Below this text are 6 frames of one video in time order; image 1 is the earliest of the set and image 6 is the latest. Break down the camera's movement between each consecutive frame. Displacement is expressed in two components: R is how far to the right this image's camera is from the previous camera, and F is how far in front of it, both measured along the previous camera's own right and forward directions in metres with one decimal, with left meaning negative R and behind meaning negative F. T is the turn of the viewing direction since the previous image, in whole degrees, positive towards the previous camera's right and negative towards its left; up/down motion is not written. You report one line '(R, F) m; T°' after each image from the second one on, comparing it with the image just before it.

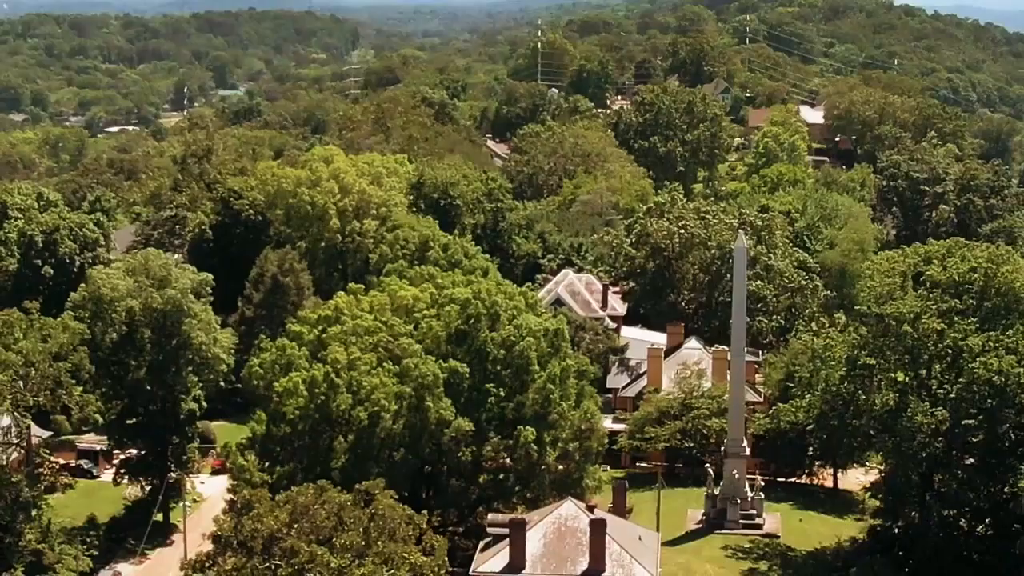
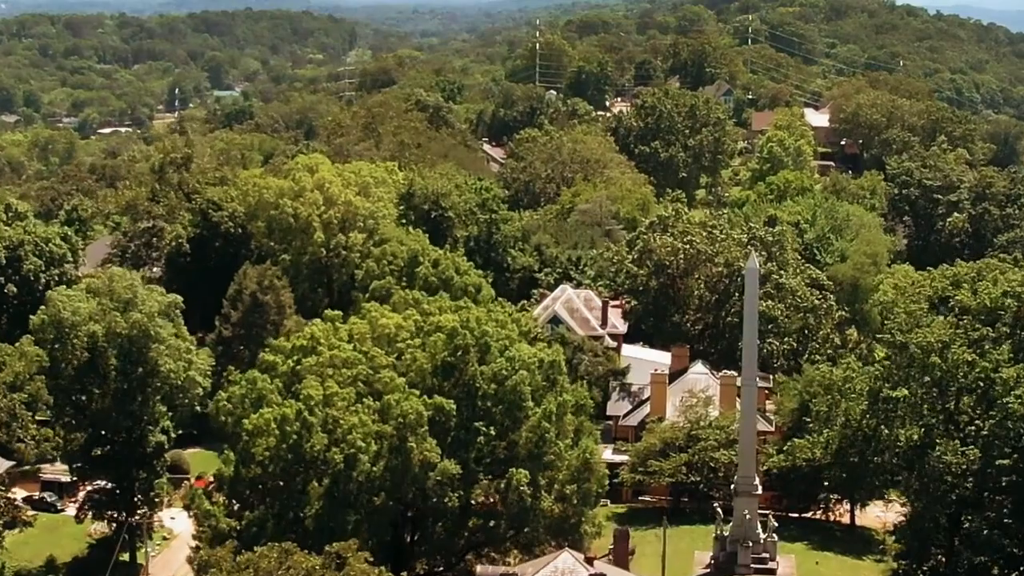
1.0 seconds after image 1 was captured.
(+0.2, +2.9) m; 0°
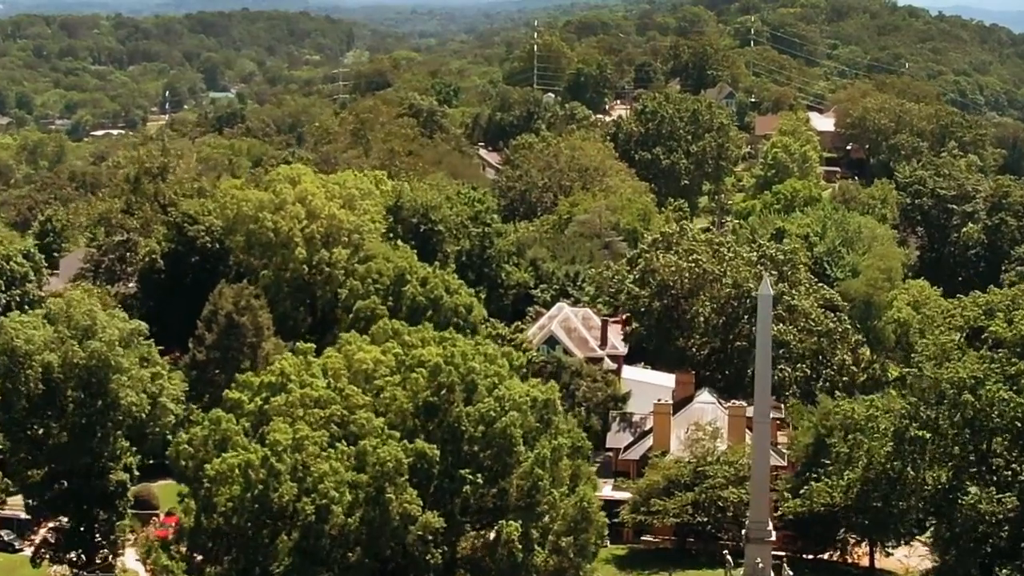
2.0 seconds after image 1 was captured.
(+0.2, +2.9) m; 0°
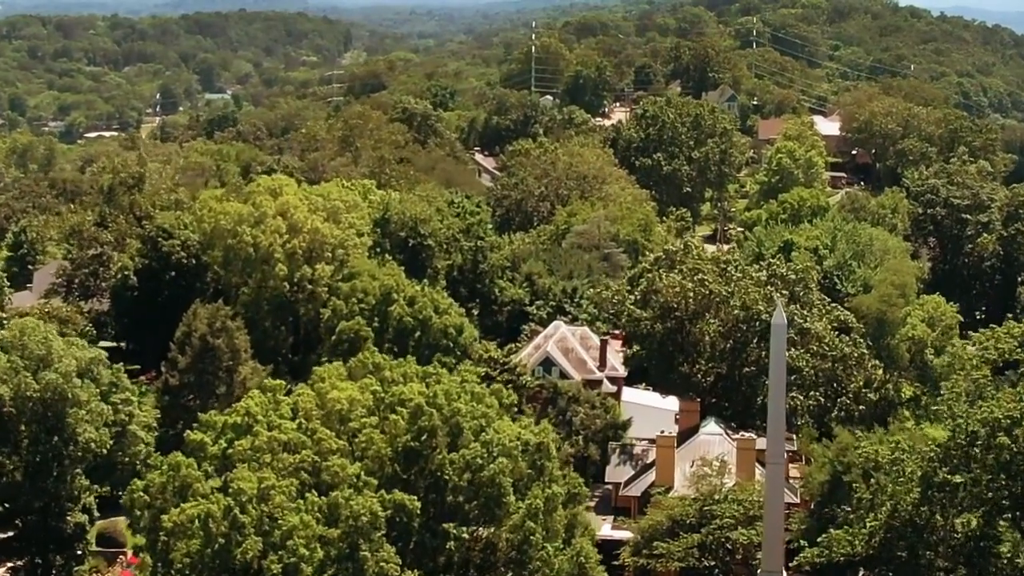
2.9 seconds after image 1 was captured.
(+0.2, +2.7) m; 0°
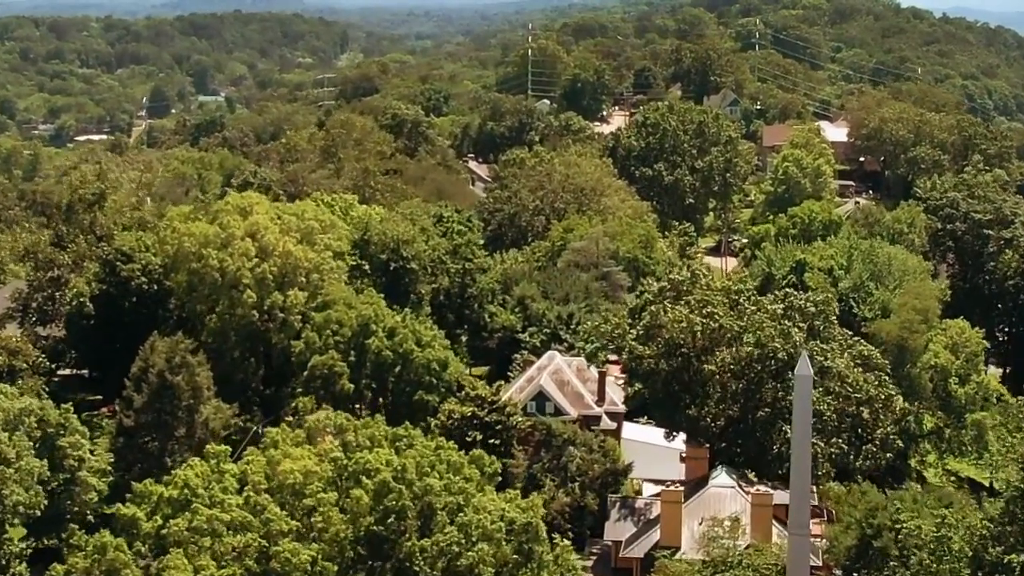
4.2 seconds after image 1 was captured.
(+0.3, +3.8) m; 0°
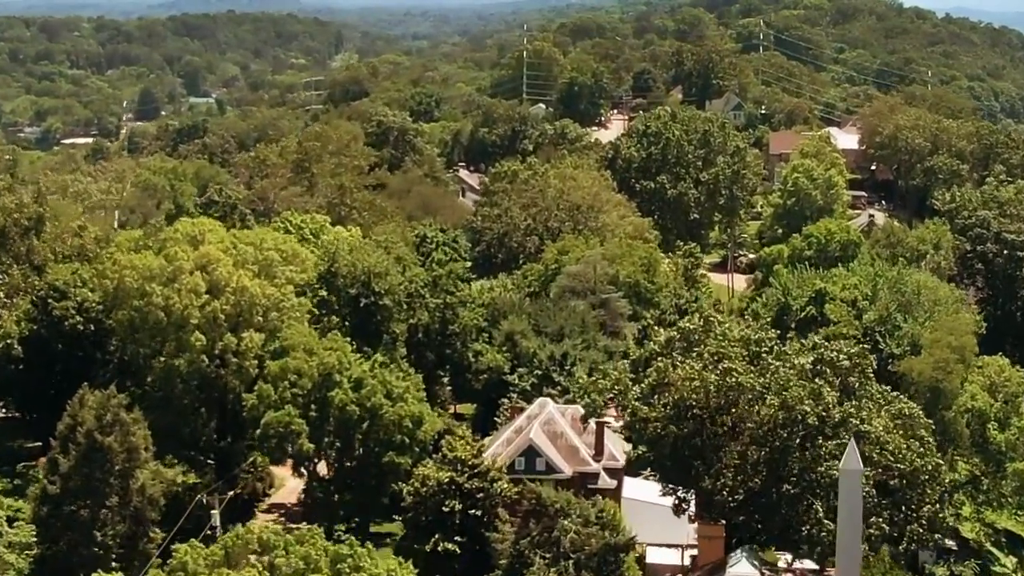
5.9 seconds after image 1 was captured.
(+0.3, +5.0) m; 0°
